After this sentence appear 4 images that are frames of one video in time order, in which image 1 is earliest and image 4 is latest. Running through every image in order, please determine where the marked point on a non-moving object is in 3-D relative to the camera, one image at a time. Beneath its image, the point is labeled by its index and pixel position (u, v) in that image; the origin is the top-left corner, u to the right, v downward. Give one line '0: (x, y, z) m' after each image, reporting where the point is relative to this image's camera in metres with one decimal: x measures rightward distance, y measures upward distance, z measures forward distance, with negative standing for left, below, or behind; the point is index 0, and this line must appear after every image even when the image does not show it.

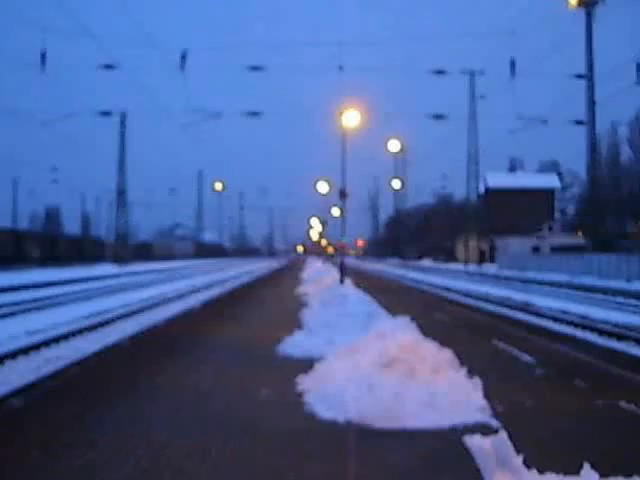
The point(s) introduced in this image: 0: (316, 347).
0: (-0.1, -1.8, +17.3) m
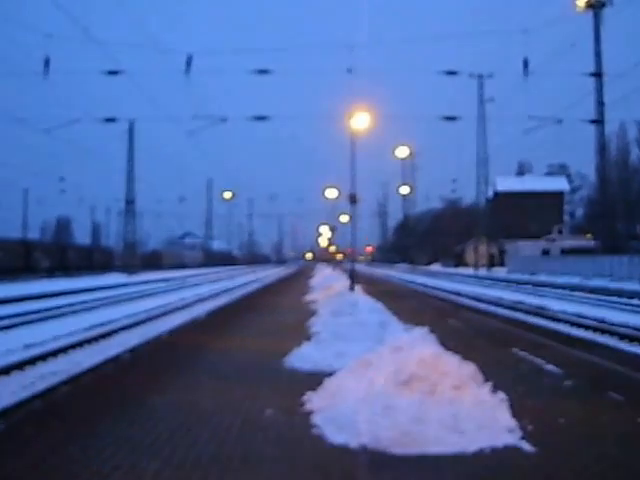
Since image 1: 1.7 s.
0: (+0.1, -1.9, +16.1) m
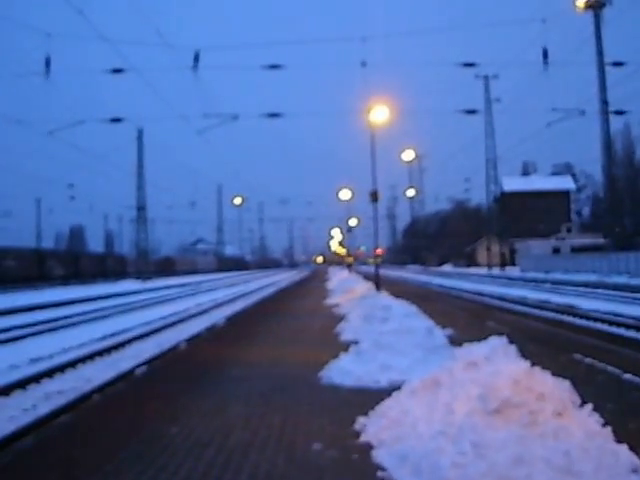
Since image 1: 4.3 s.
0: (+0.7, -1.8, +14.0) m
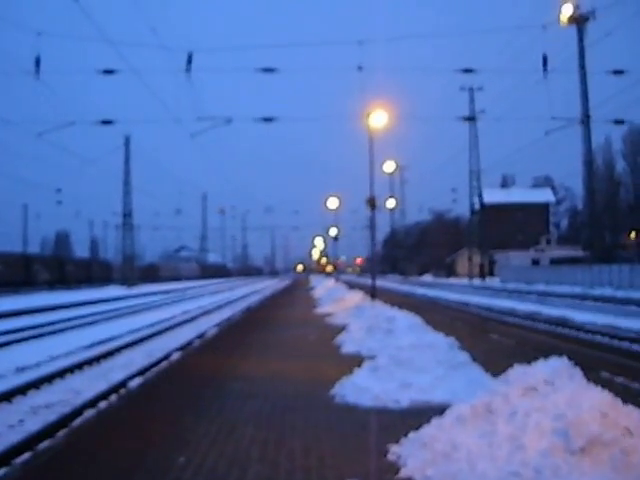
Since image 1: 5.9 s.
0: (+0.9, -1.9, +12.7) m
